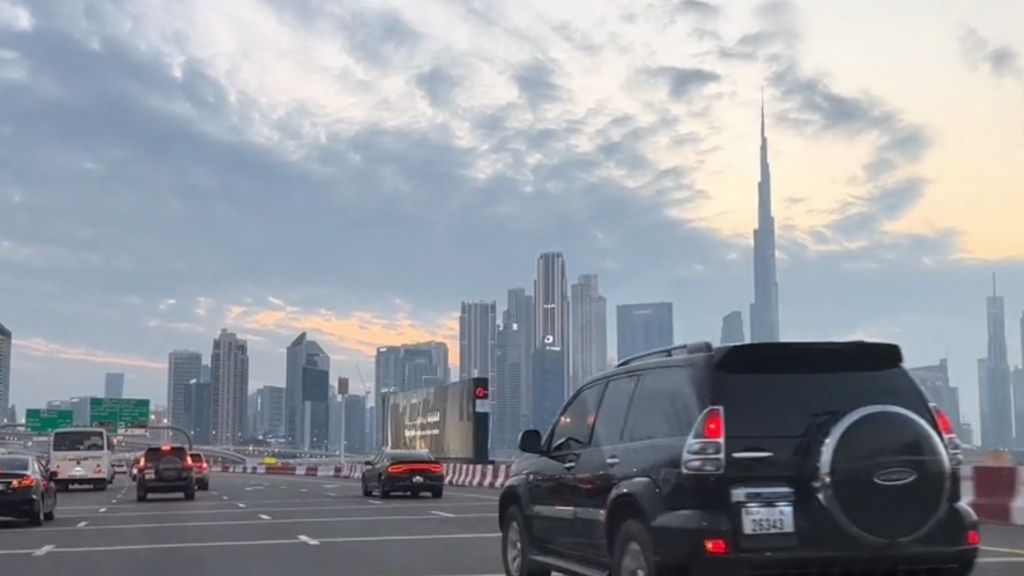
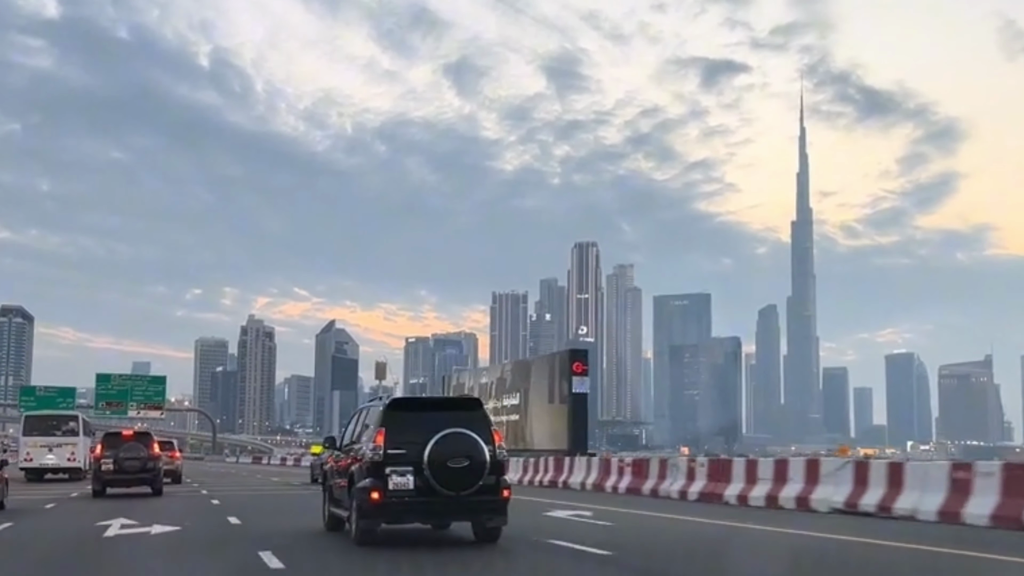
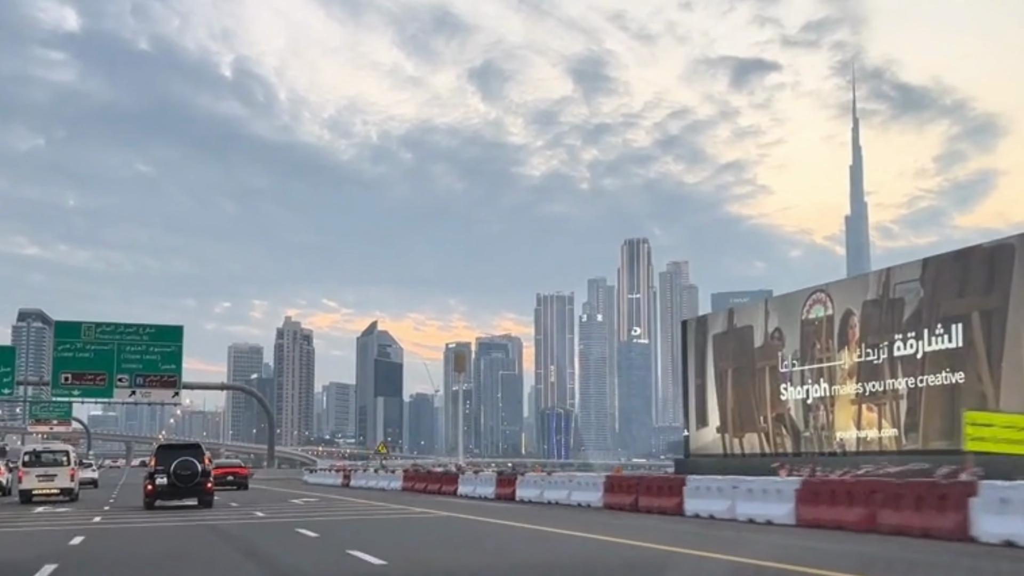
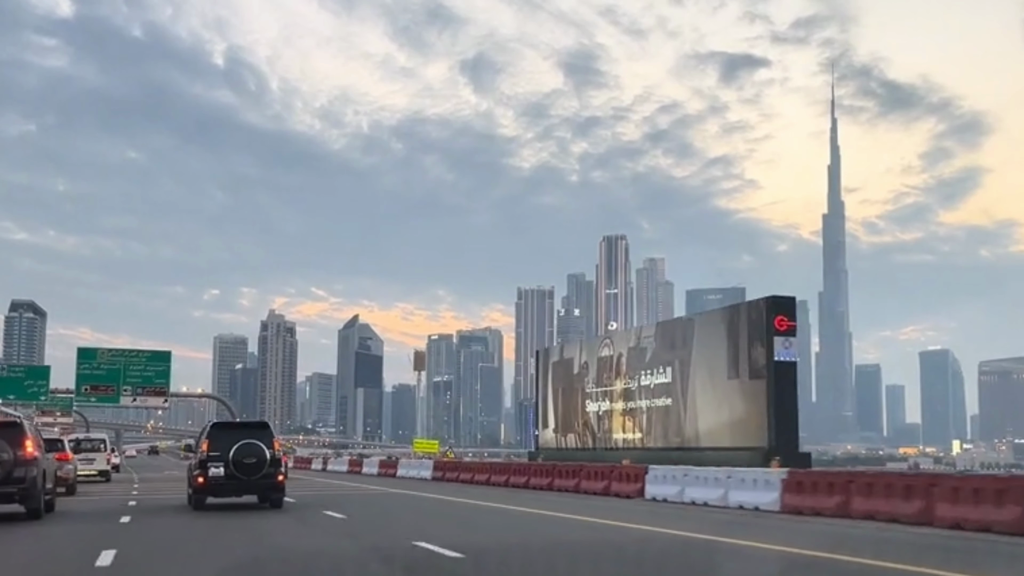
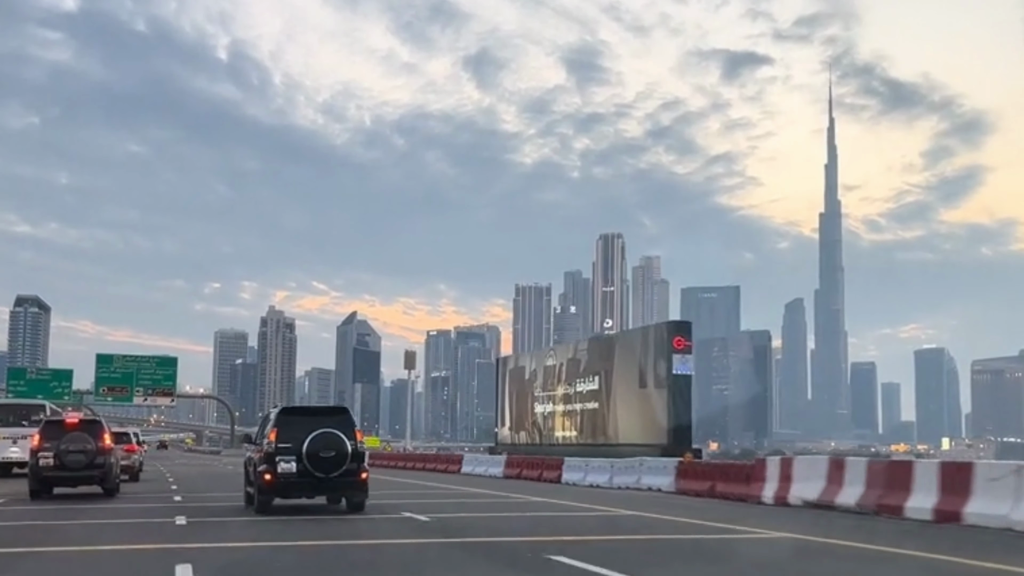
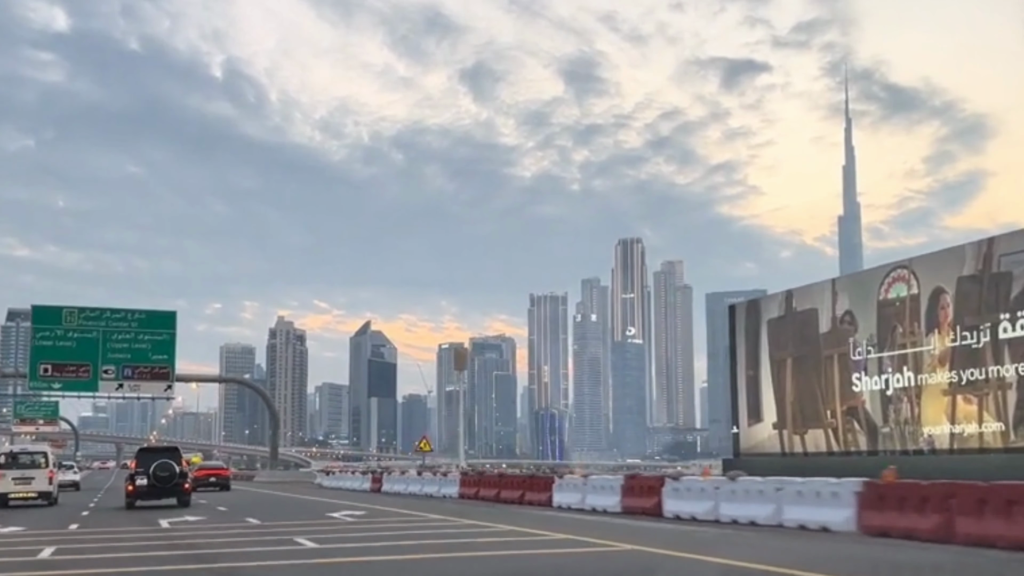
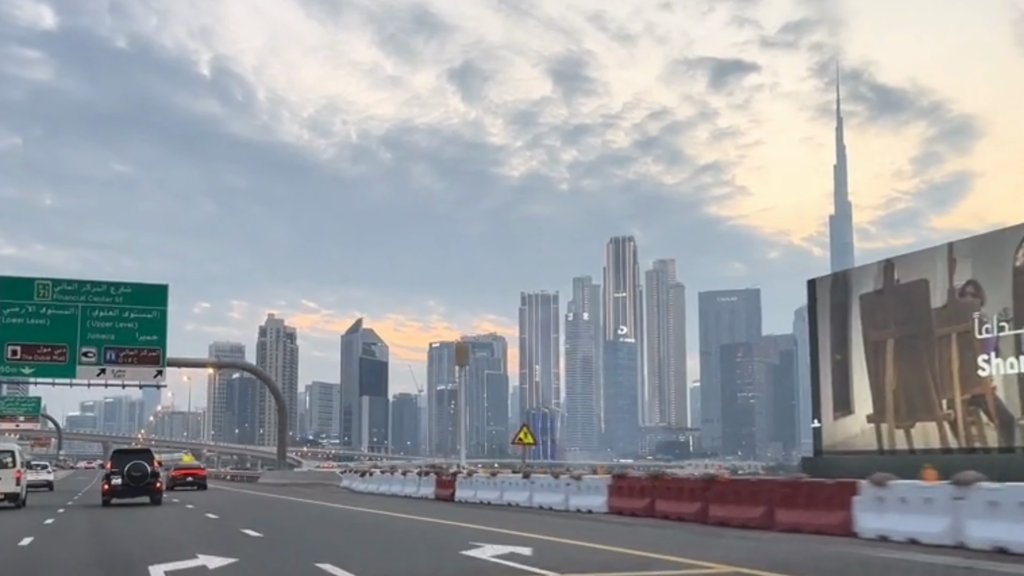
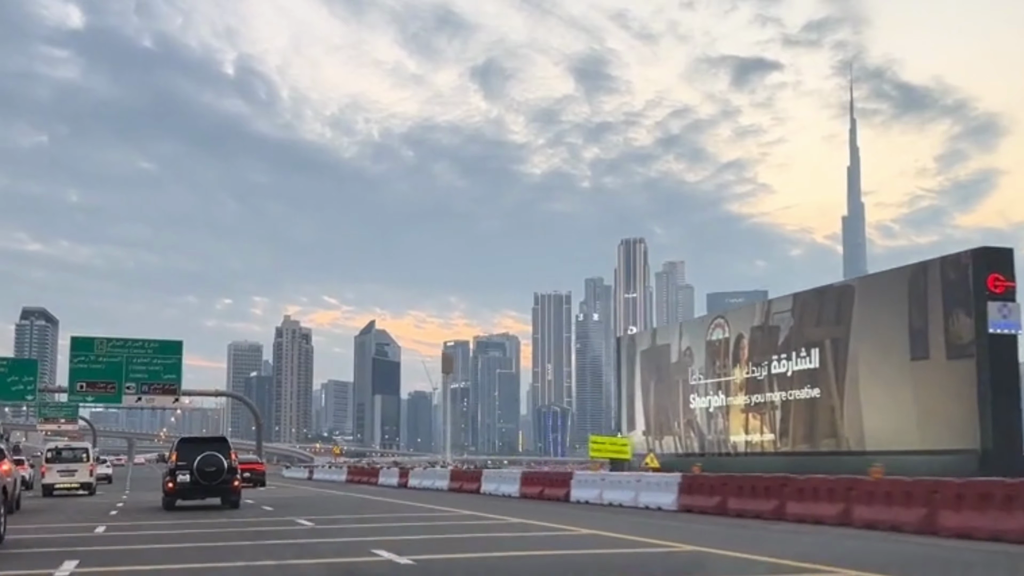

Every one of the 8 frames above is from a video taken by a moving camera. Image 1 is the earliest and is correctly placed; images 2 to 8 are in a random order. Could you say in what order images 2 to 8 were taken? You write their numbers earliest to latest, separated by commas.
2, 5, 4, 8, 3, 6, 7
